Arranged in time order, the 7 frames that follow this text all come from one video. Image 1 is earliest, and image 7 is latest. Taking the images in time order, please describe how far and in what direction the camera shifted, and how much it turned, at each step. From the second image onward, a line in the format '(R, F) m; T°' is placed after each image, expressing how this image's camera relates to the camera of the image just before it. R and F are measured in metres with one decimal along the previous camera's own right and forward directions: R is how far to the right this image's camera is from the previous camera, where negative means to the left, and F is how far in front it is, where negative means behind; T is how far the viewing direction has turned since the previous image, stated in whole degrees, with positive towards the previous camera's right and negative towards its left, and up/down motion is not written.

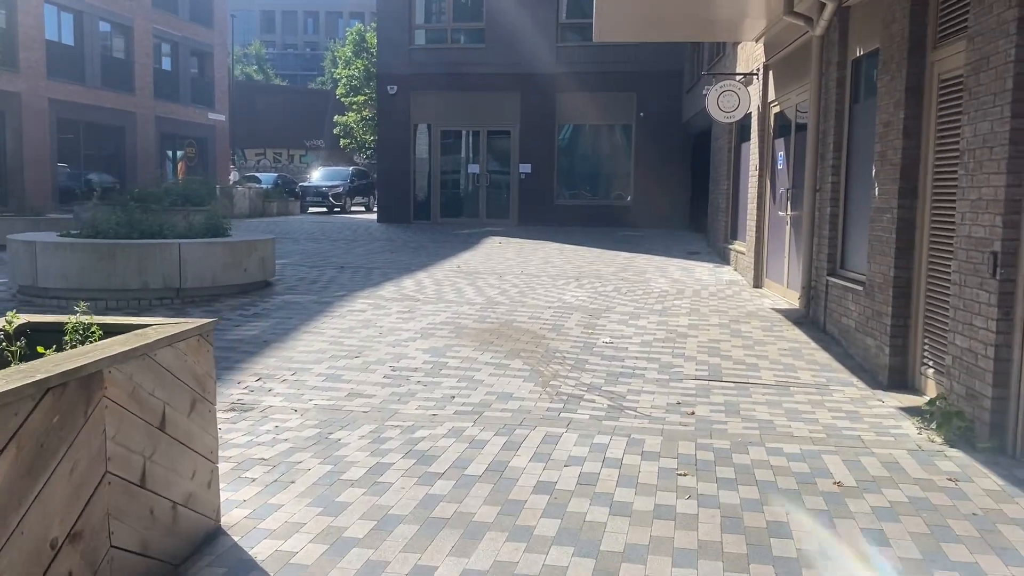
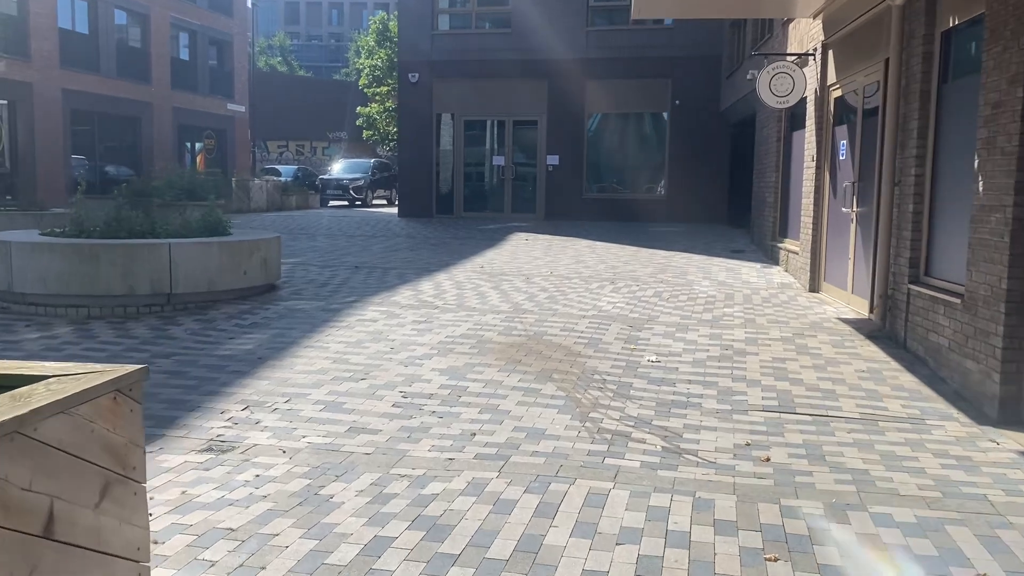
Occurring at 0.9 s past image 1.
(-0.1, +1.2) m; -2°
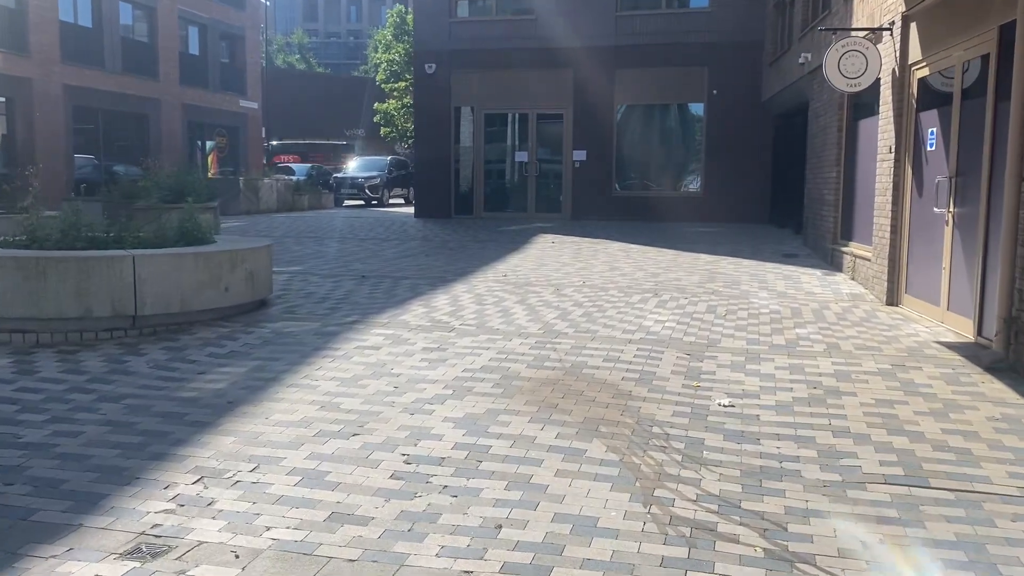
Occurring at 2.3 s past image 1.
(-0.1, +1.6) m; -1°
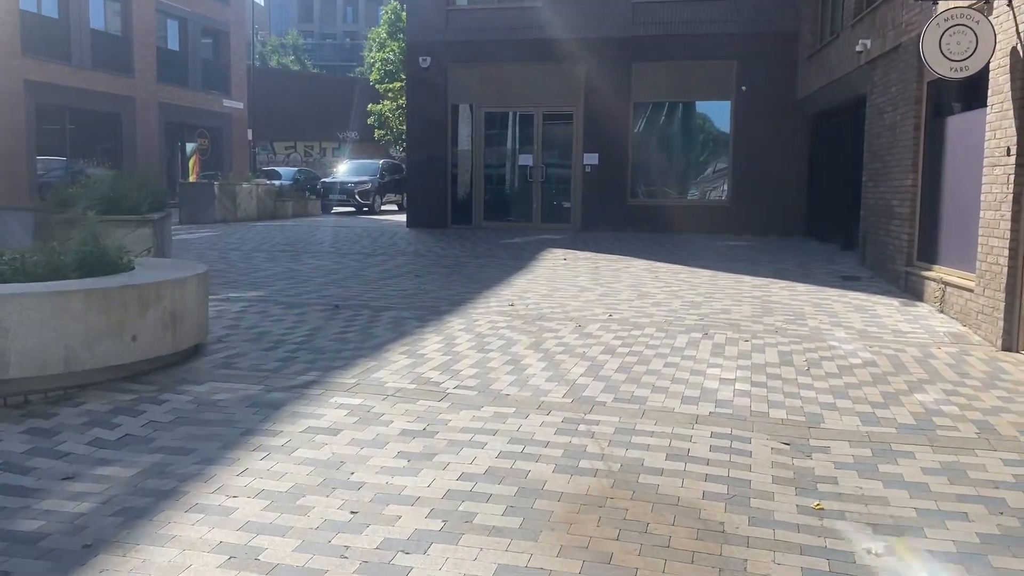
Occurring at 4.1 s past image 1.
(-0.1, +2.2) m; 0°
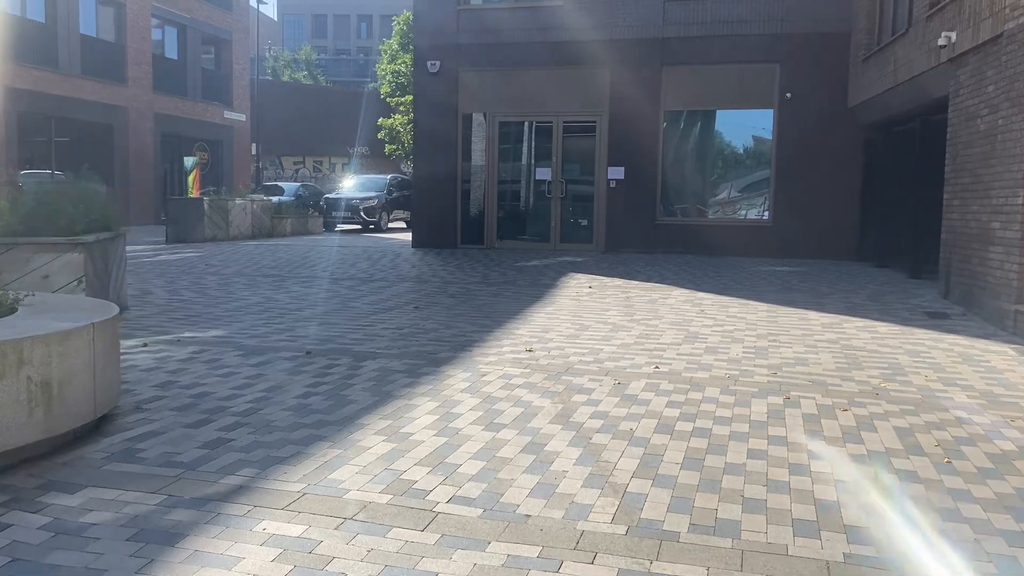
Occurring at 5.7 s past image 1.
(0.0, +2.0) m; -1°
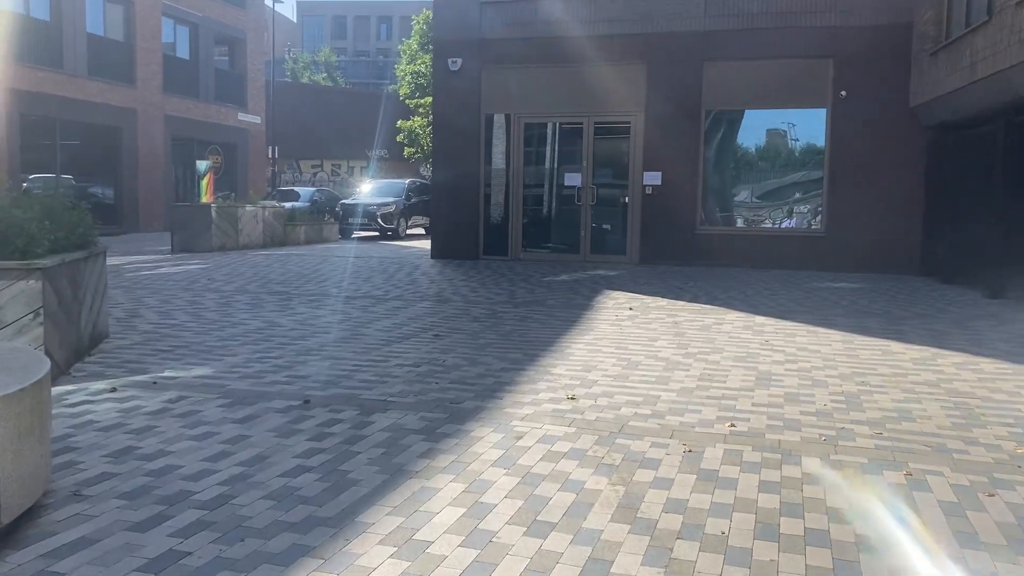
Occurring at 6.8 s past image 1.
(-0.1, +1.3) m; -1°
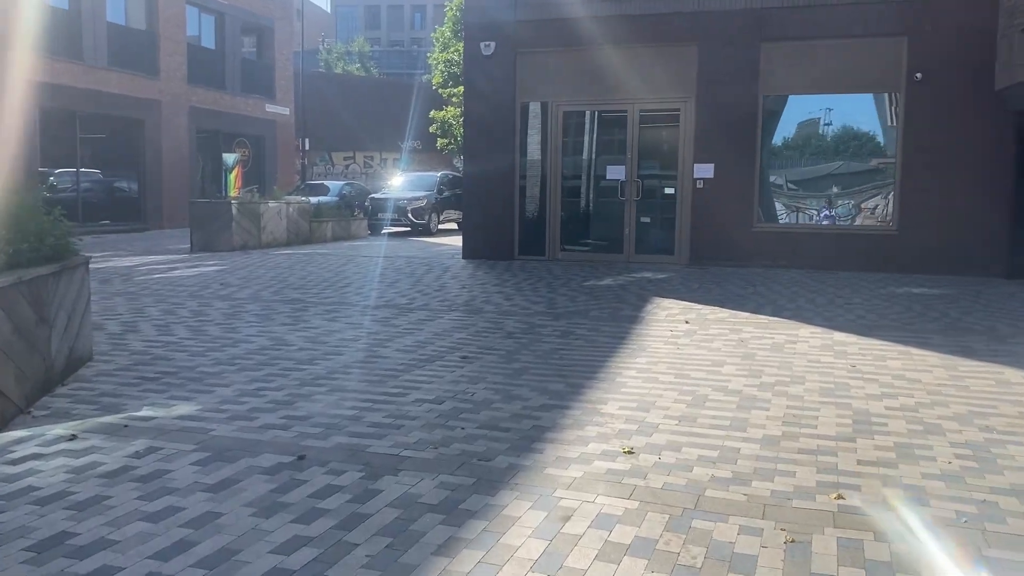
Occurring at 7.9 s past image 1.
(0.0, +1.2) m; -2°
